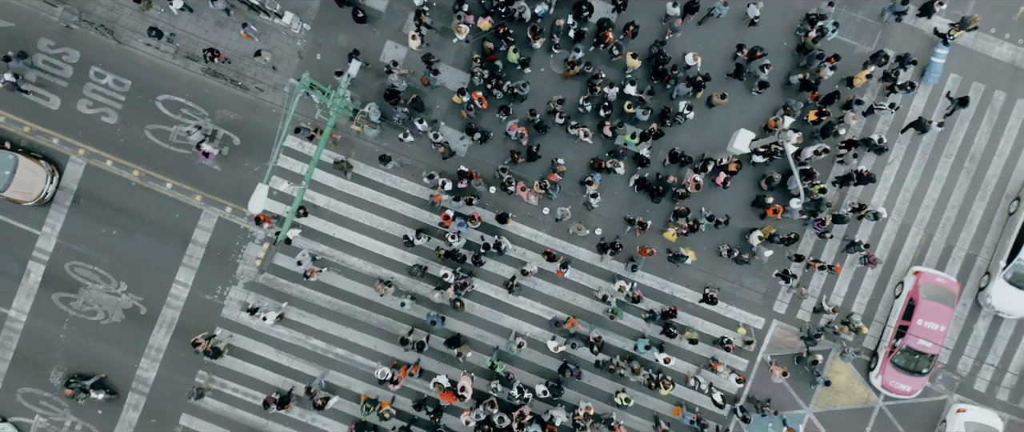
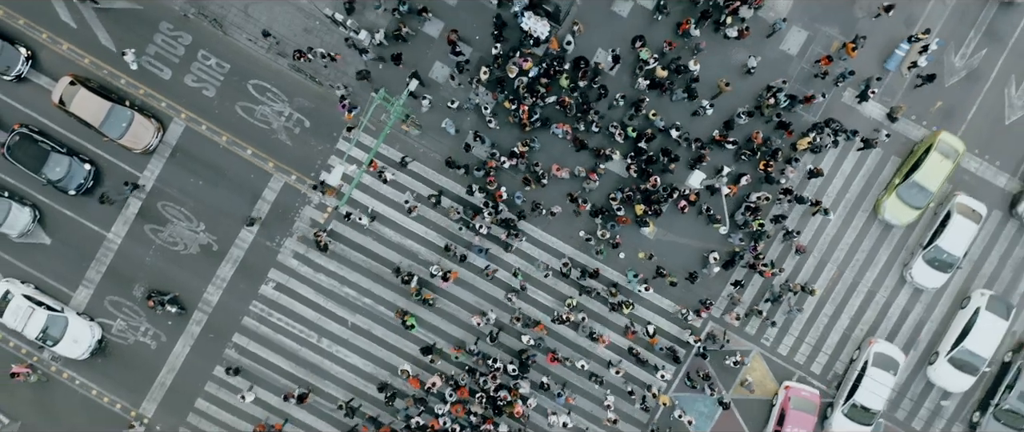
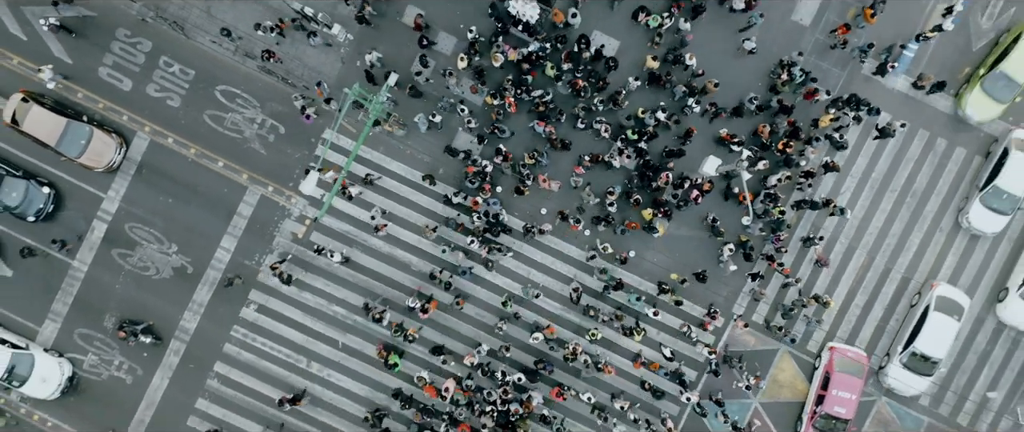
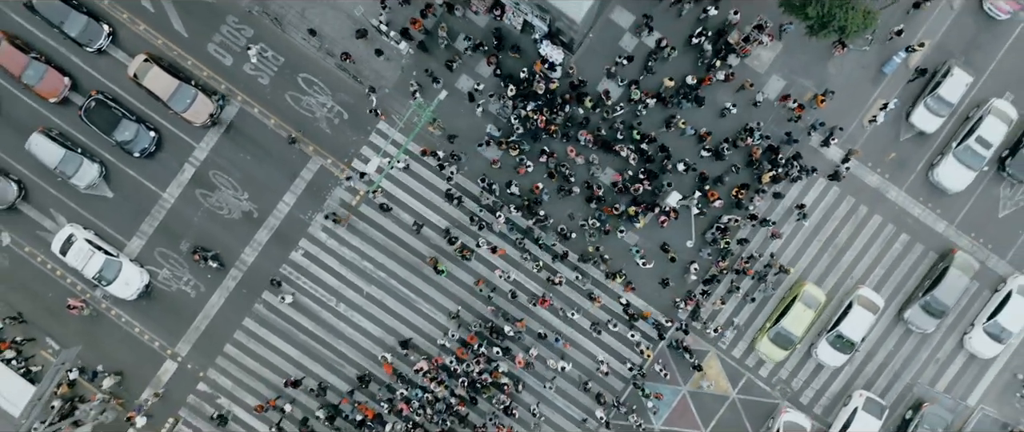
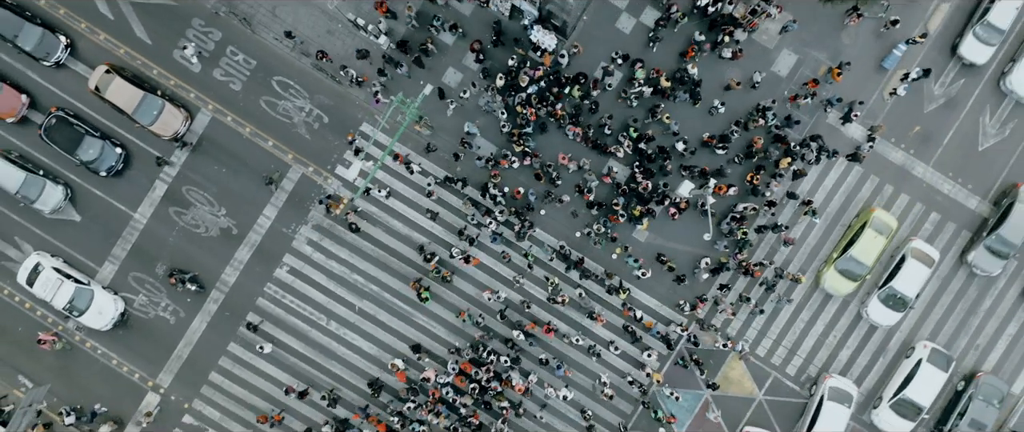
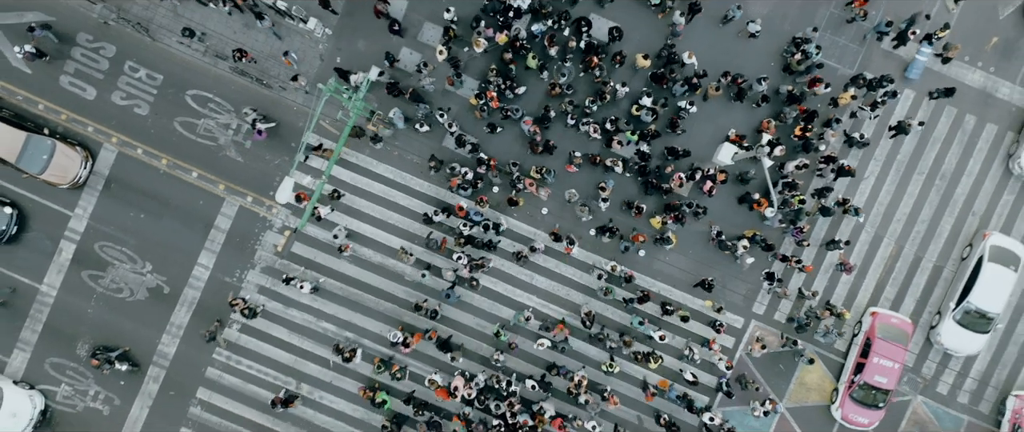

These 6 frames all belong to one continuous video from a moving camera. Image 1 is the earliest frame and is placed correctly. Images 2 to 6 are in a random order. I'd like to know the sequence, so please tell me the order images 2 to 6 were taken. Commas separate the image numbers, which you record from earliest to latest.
6, 3, 2, 5, 4
